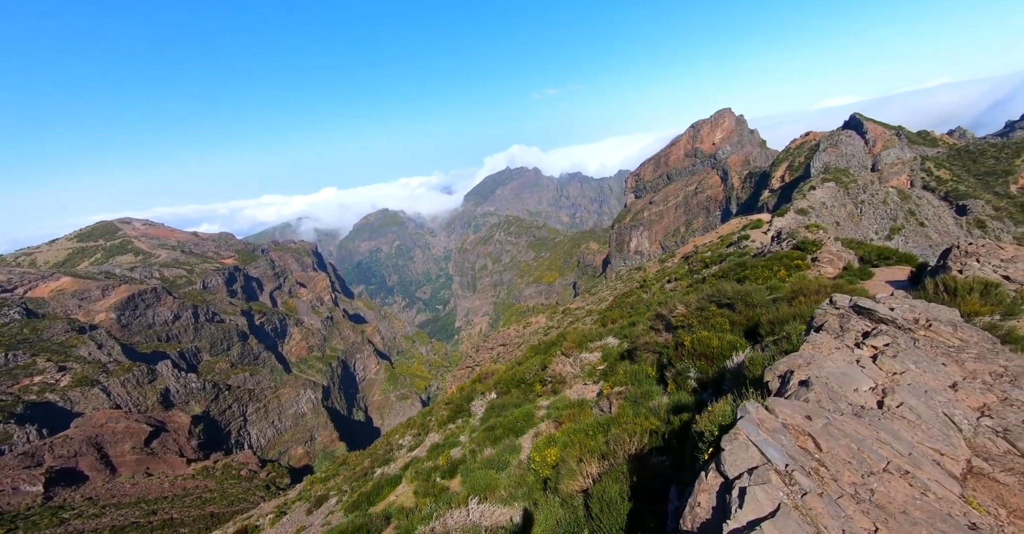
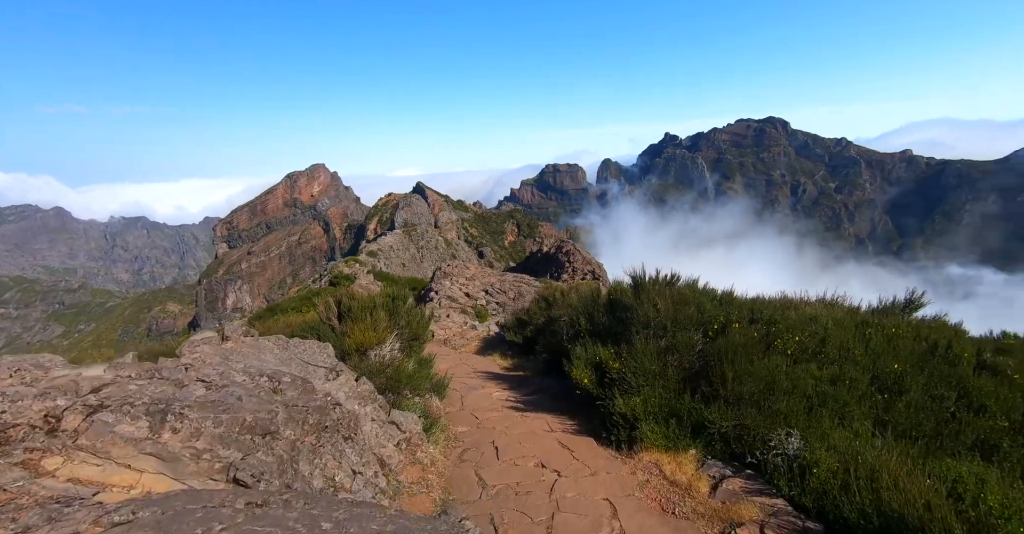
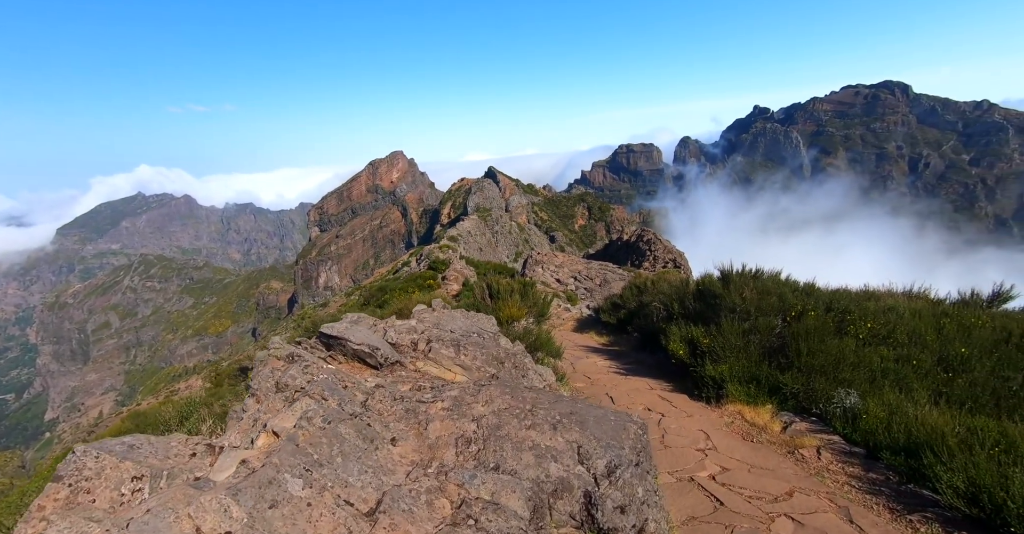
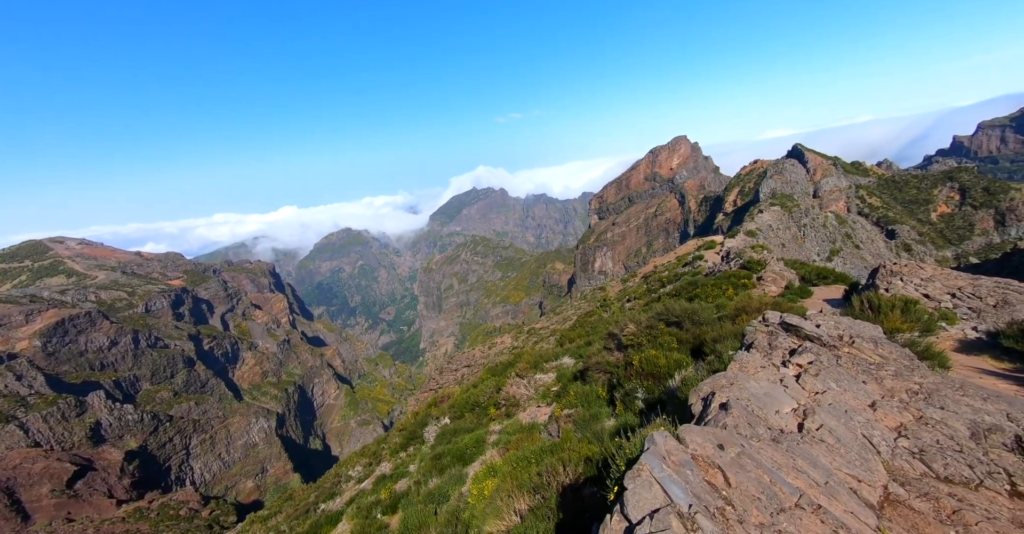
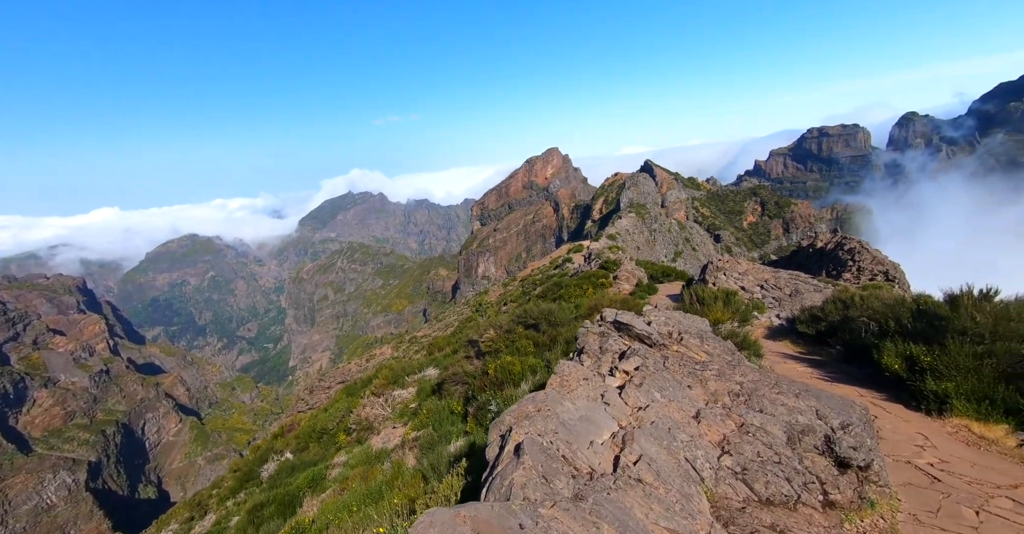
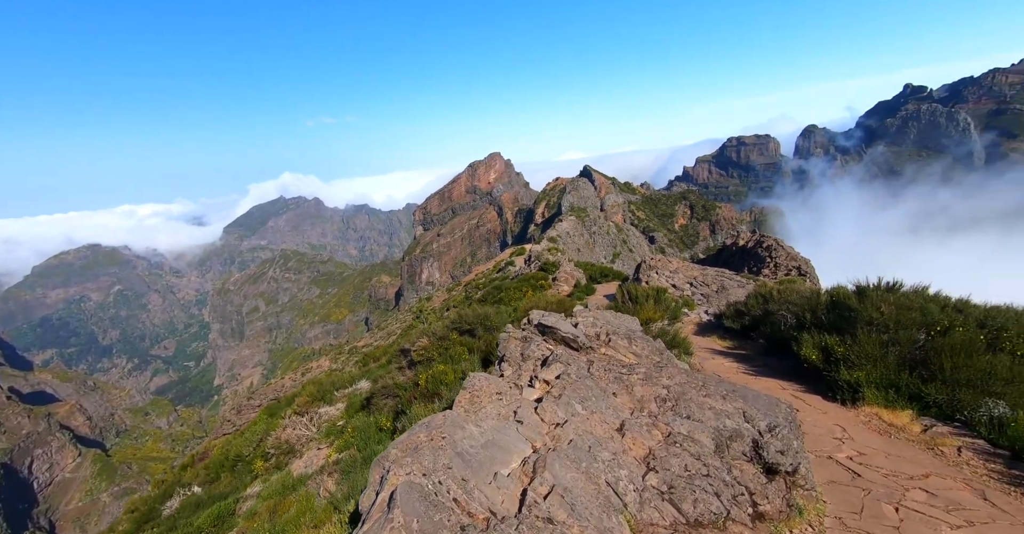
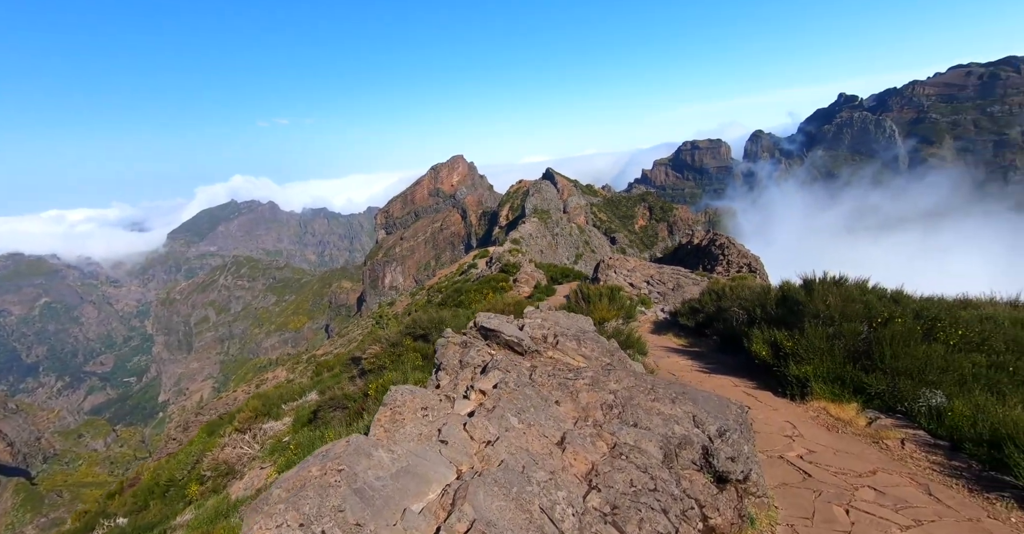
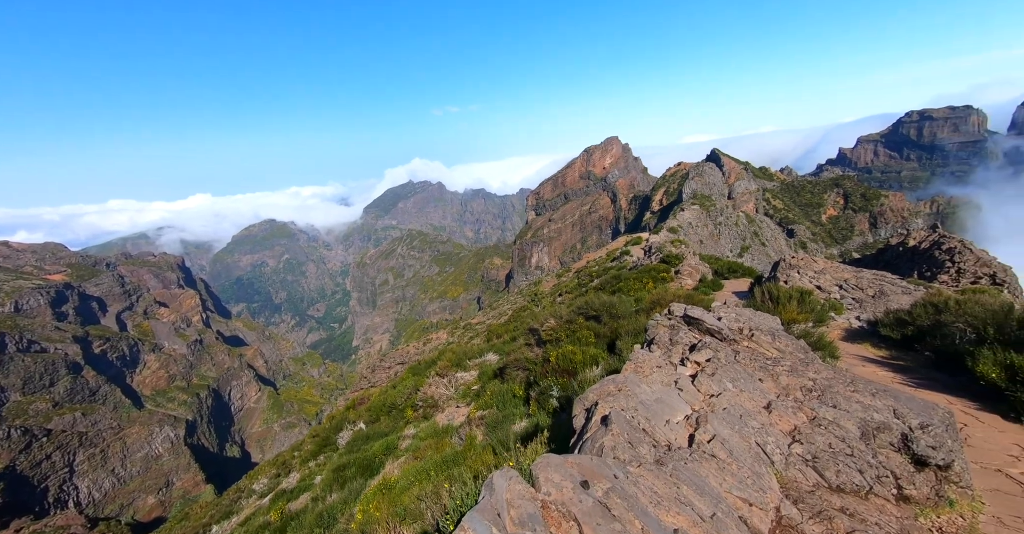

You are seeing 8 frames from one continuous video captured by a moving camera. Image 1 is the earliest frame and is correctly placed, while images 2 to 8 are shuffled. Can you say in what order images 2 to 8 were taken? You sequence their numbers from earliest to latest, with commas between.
4, 8, 5, 6, 7, 3, 2
